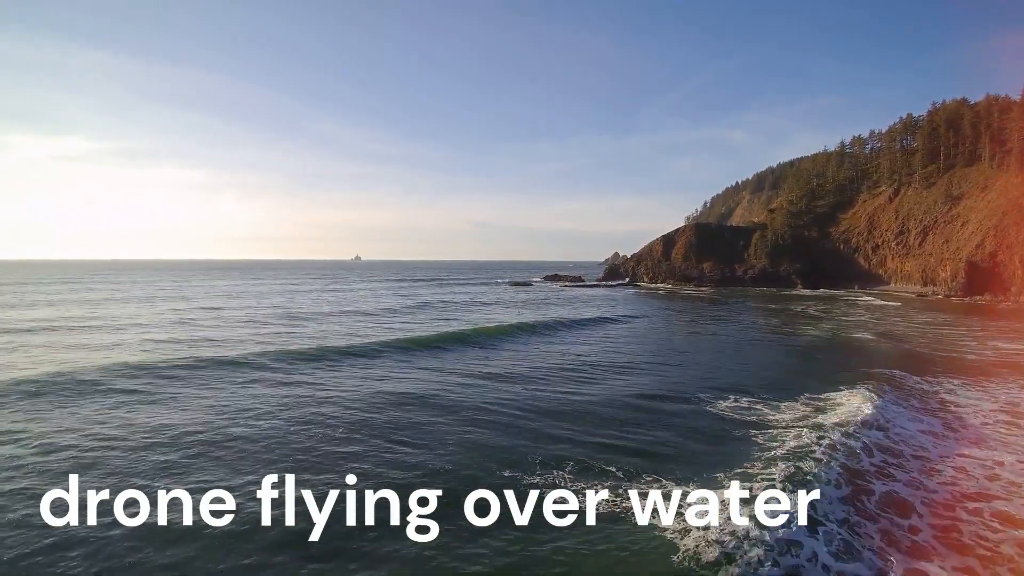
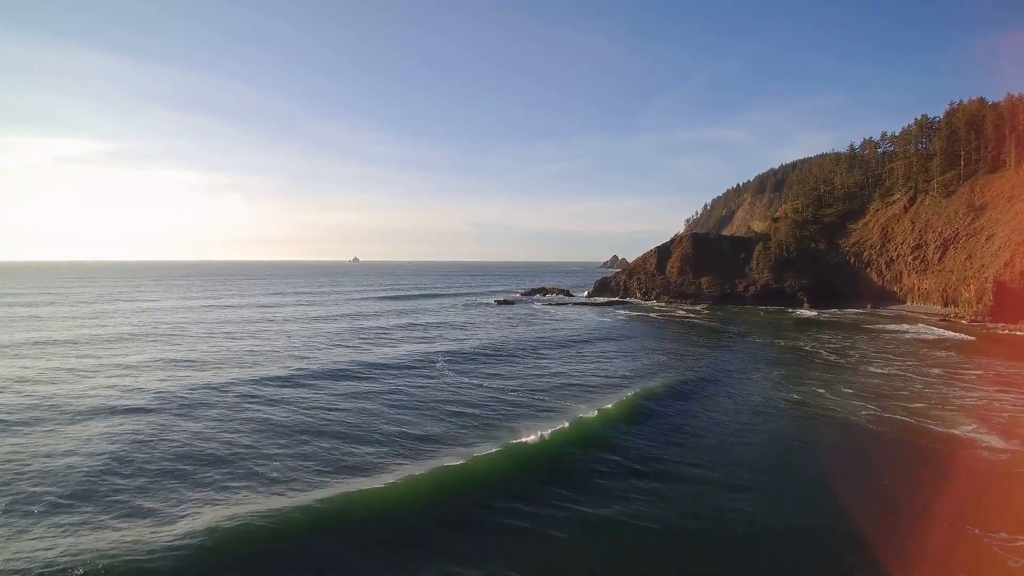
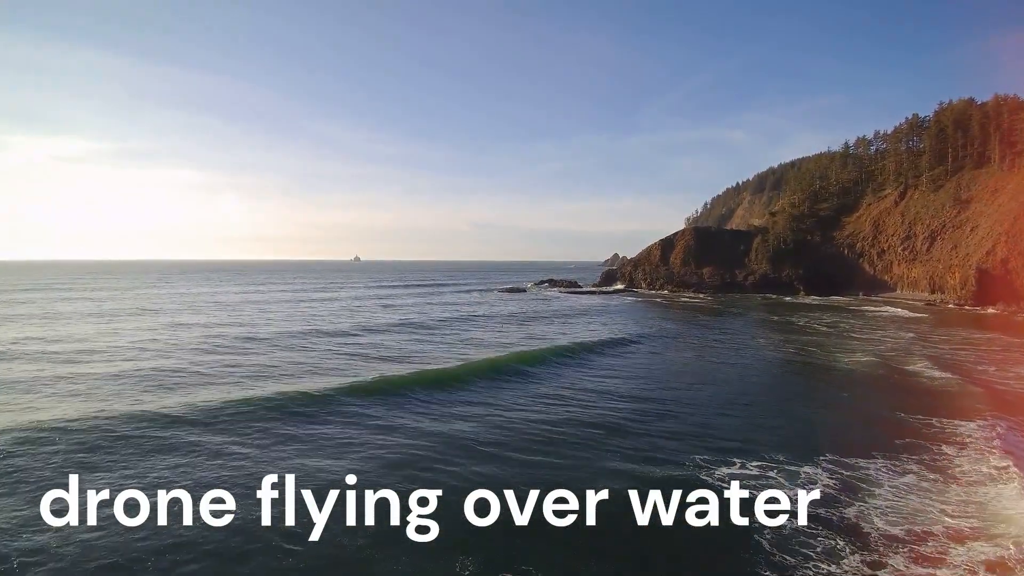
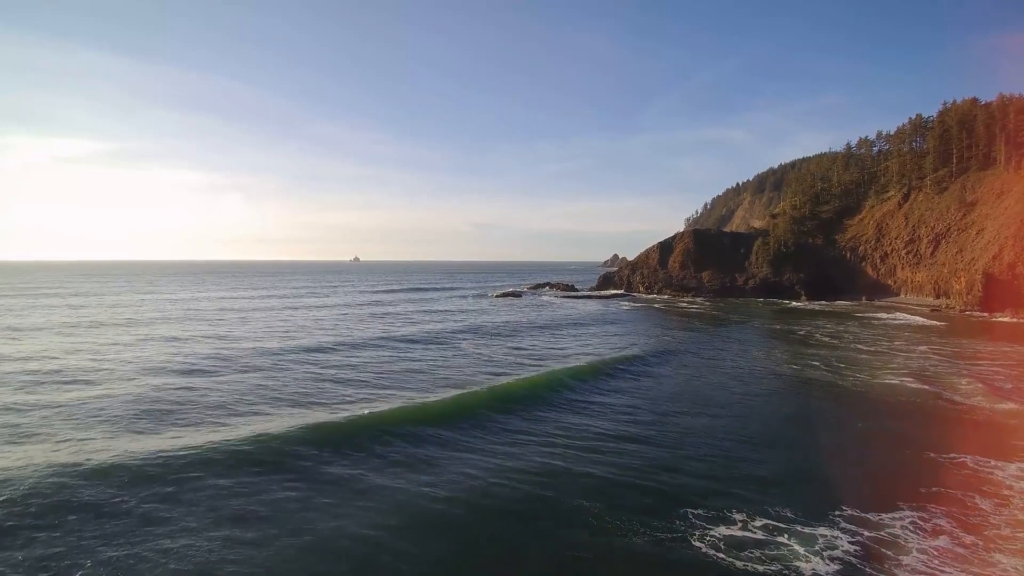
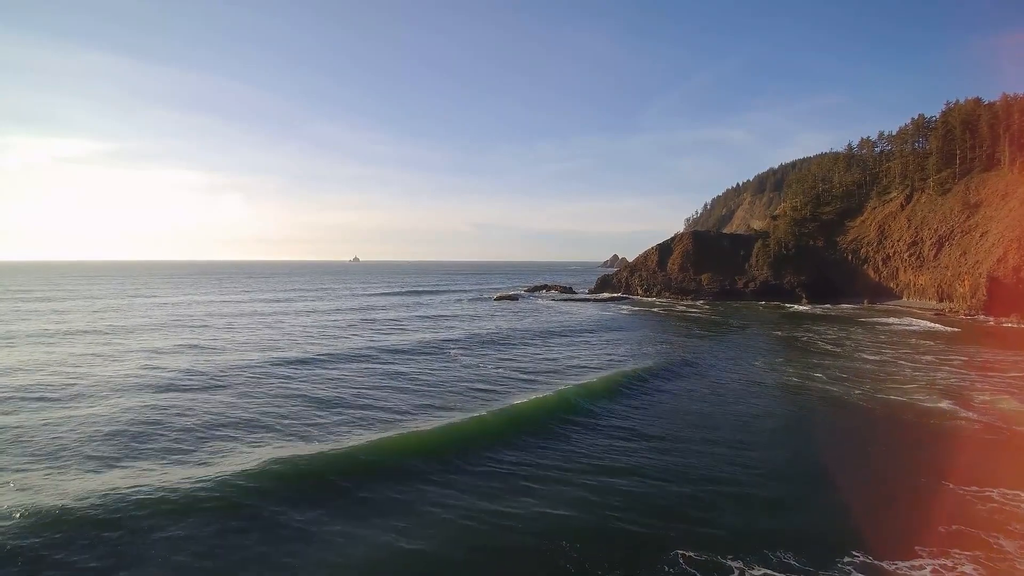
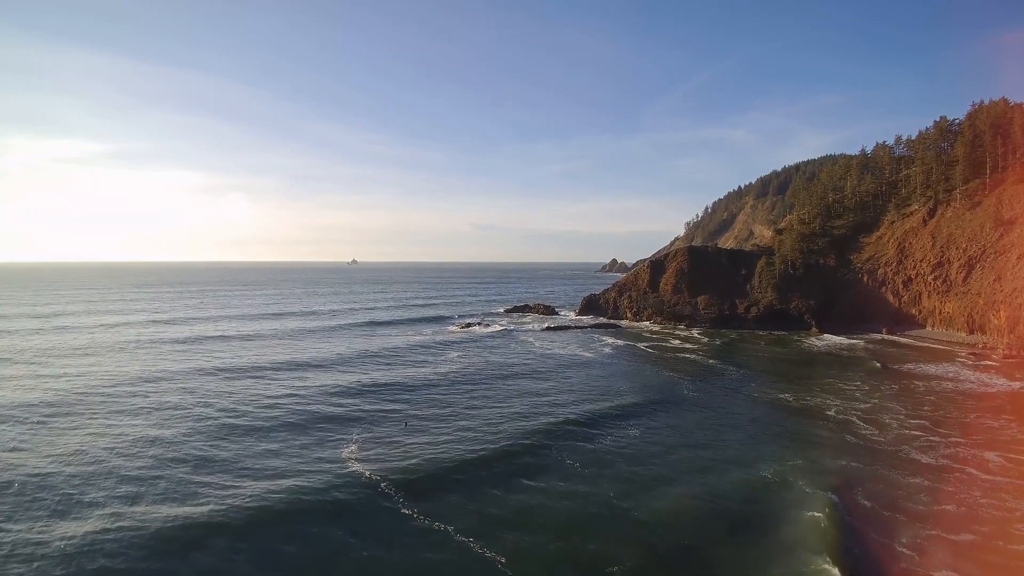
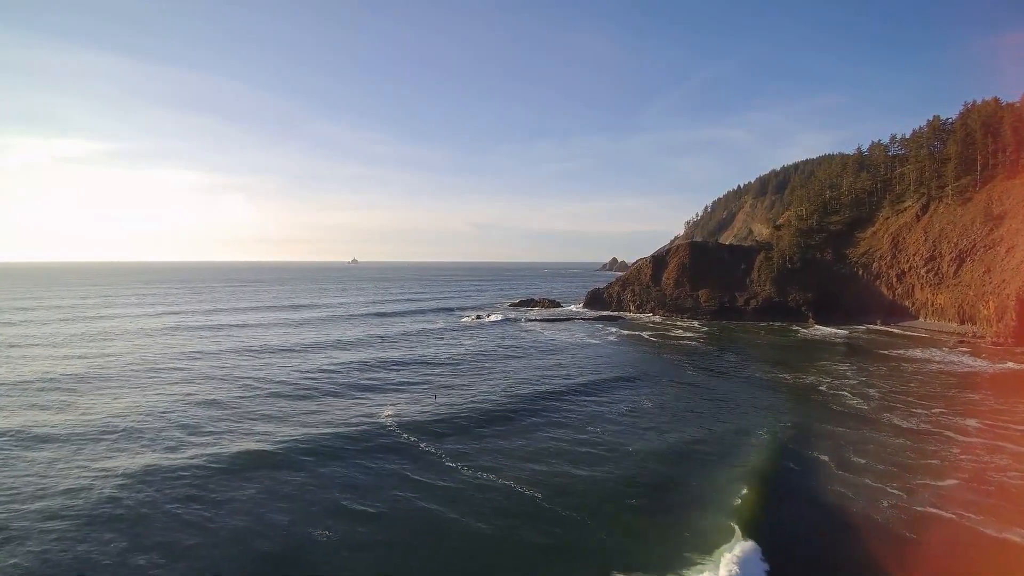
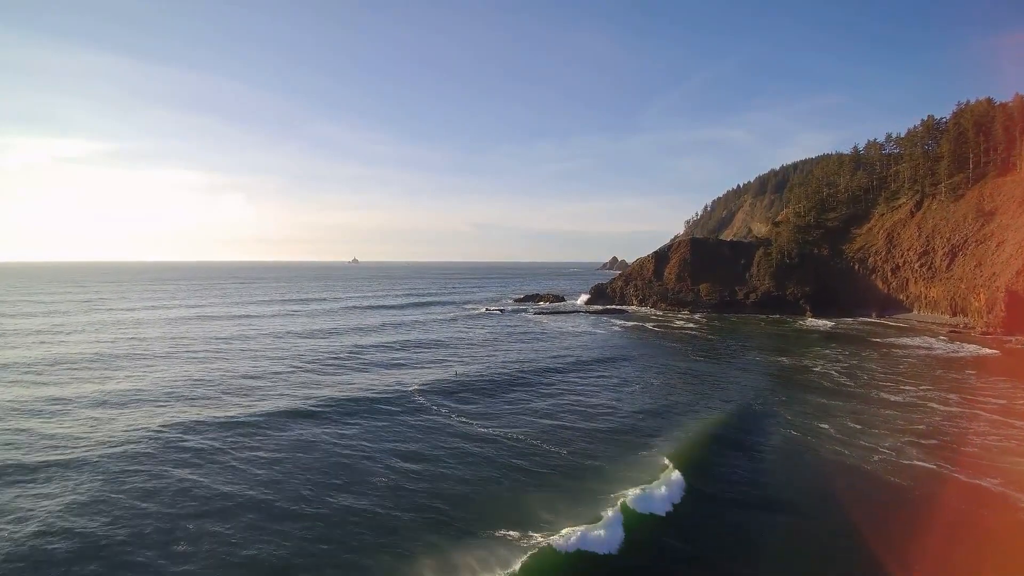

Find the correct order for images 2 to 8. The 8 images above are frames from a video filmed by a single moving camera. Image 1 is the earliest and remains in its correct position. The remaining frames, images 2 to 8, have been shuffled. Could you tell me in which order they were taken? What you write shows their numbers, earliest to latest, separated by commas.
3, 4, 5, 2, 8, 7, 6
